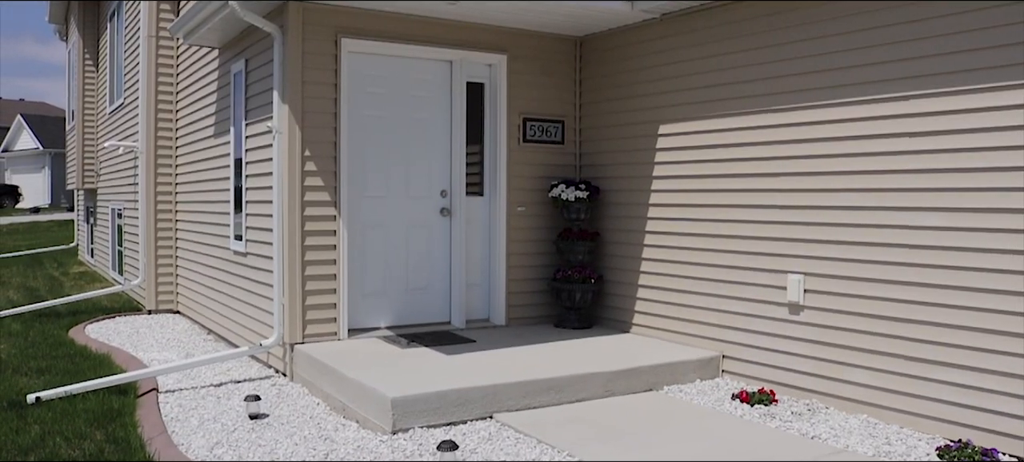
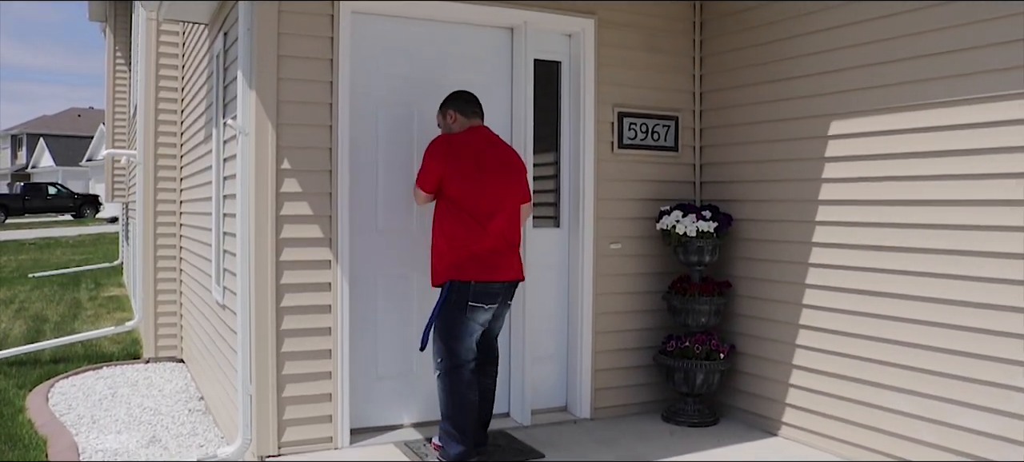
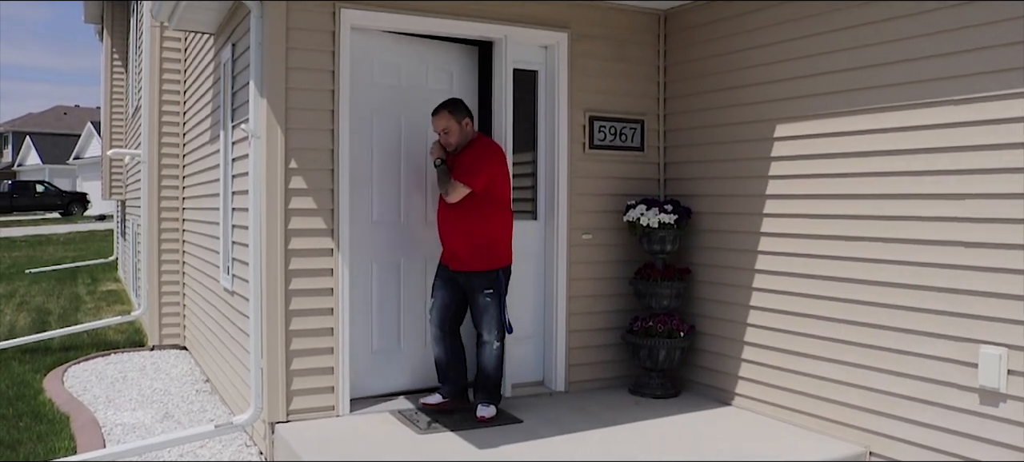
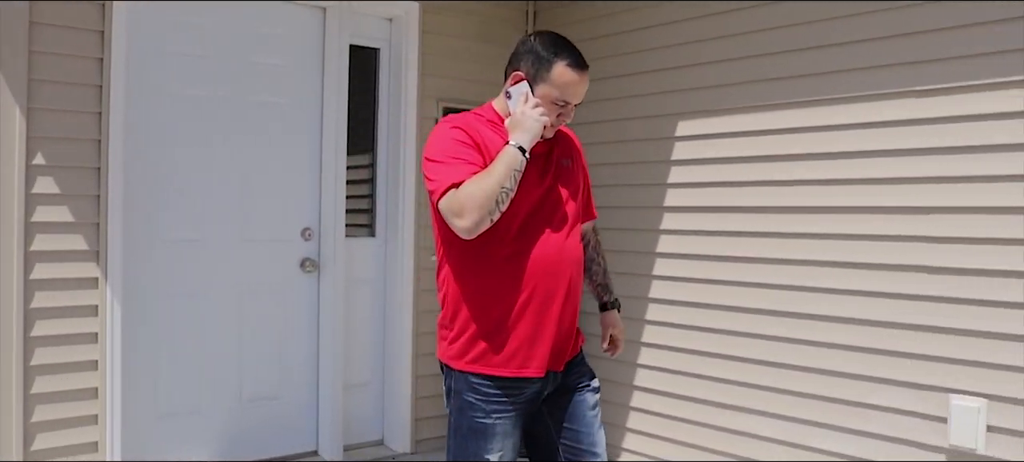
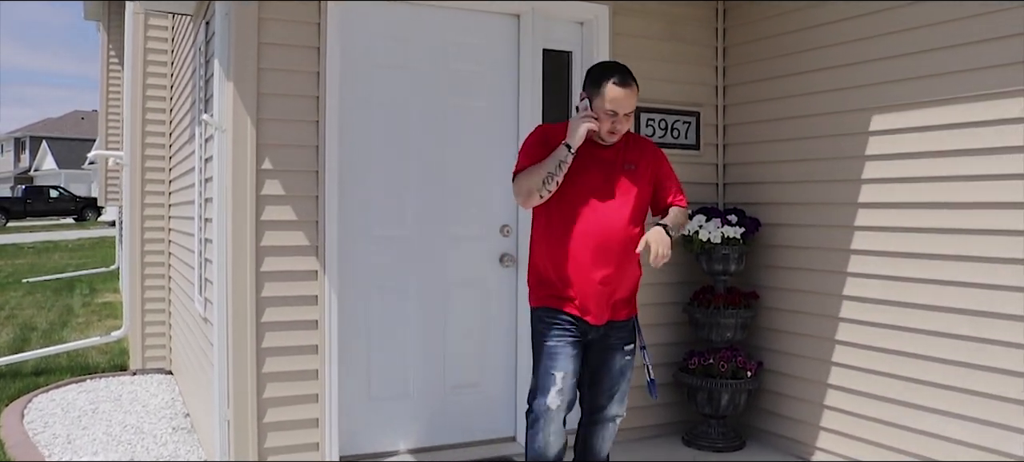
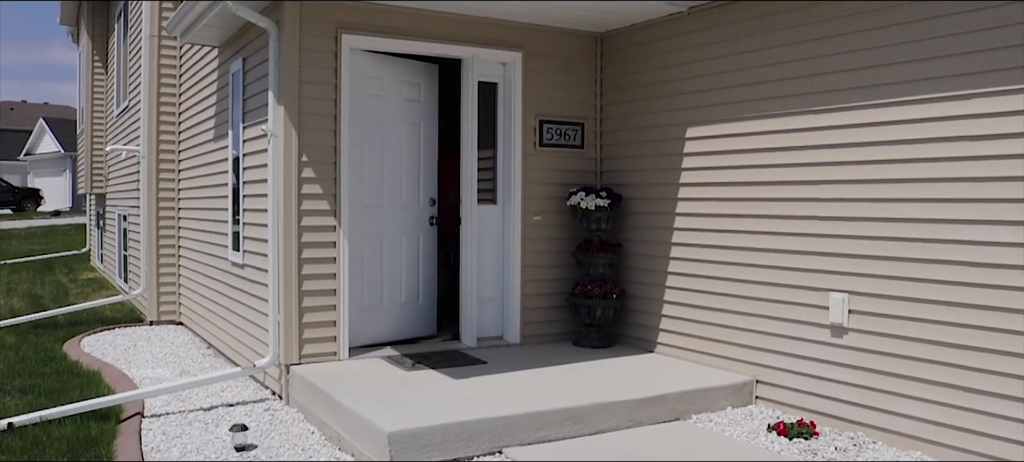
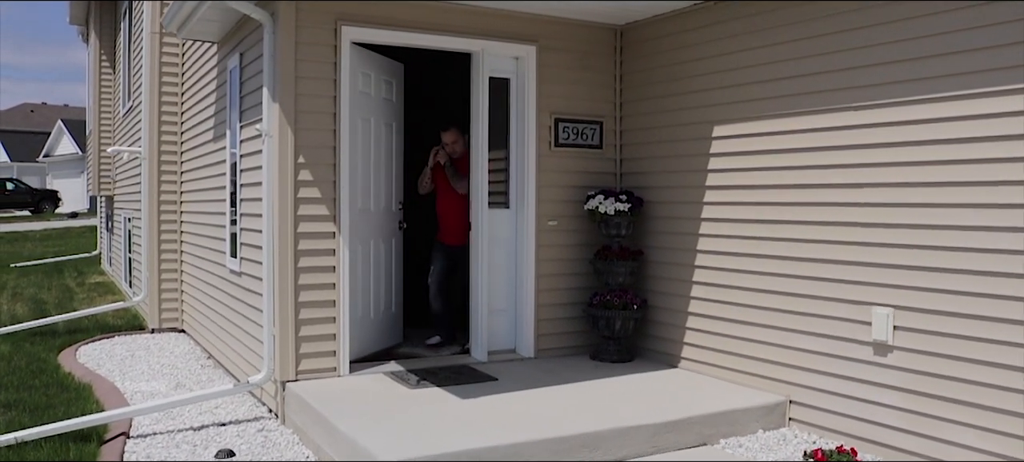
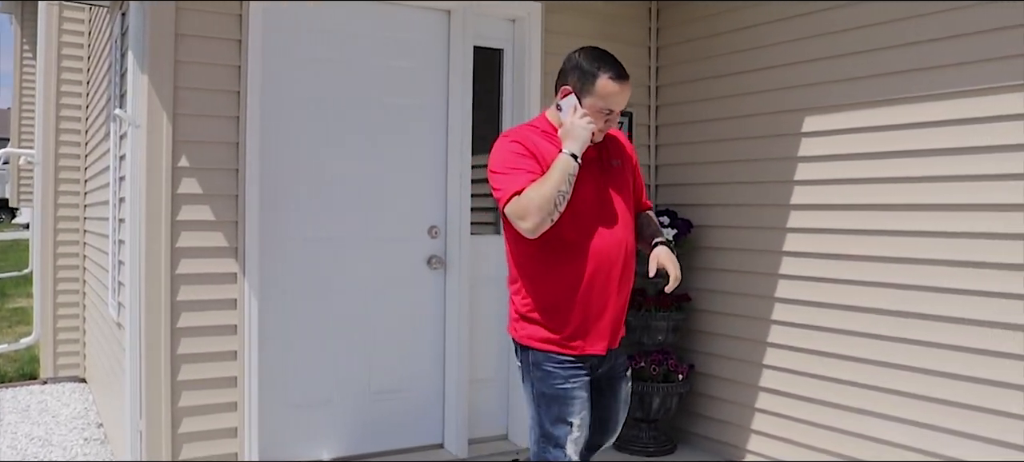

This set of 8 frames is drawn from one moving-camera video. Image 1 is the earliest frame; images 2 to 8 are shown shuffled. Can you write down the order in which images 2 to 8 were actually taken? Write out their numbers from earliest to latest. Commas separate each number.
6, 7, 3, 2, 5, 8, 4
